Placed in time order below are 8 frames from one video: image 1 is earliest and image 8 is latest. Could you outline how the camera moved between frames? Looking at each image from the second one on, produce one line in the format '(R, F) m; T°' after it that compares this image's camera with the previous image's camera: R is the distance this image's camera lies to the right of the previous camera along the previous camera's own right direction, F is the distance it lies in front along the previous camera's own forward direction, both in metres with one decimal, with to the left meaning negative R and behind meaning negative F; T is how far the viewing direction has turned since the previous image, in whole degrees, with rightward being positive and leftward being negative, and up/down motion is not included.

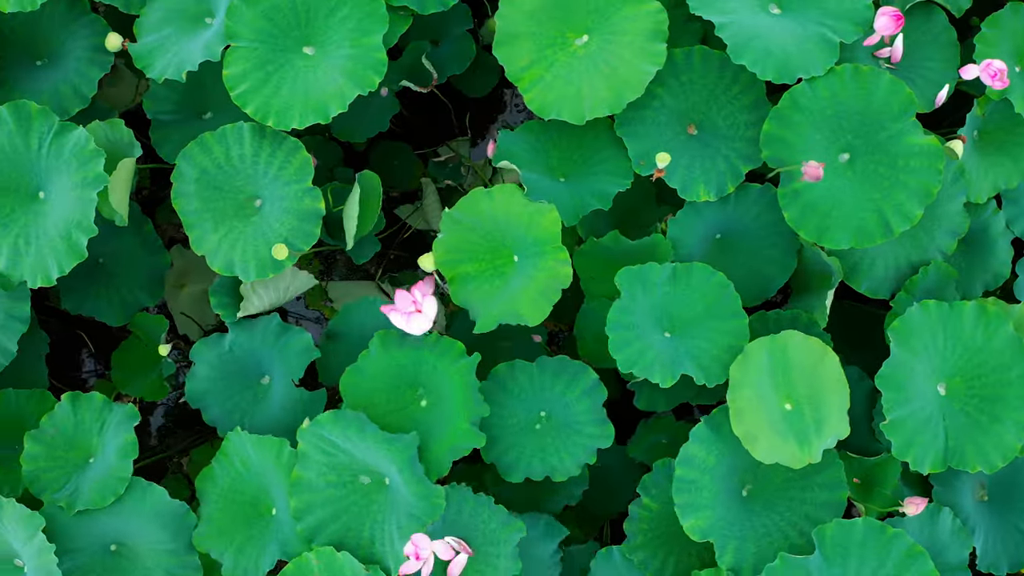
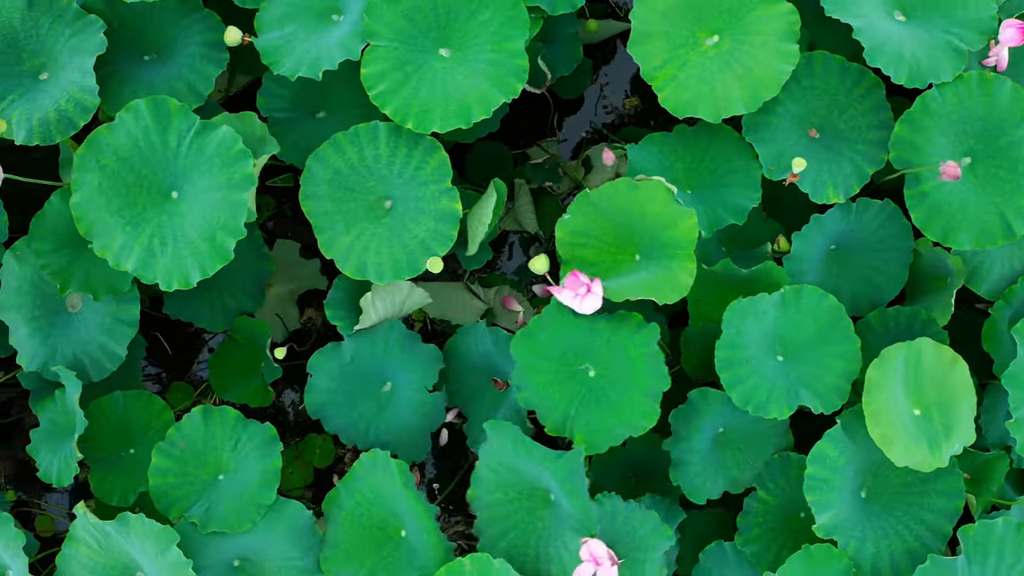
(-0.7, 0.0) m; +2°
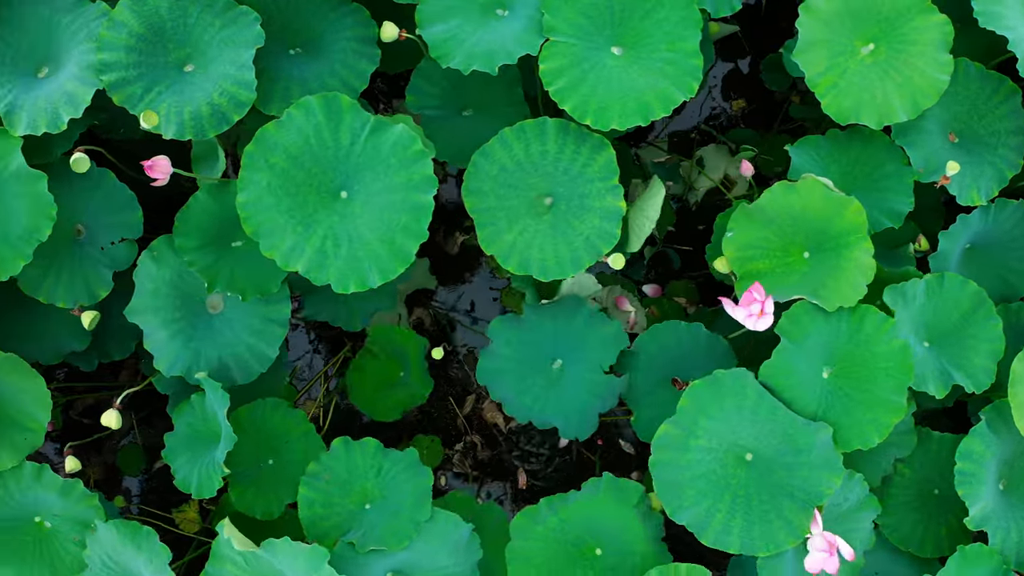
(-0.8, 0.0) m; +3°
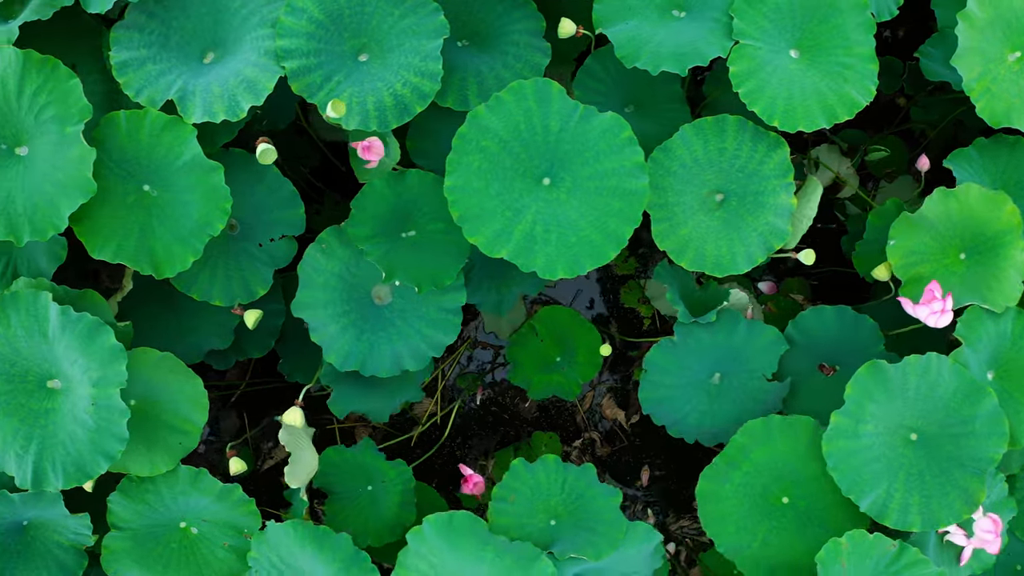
(-0.9, 0.0) m; +3°
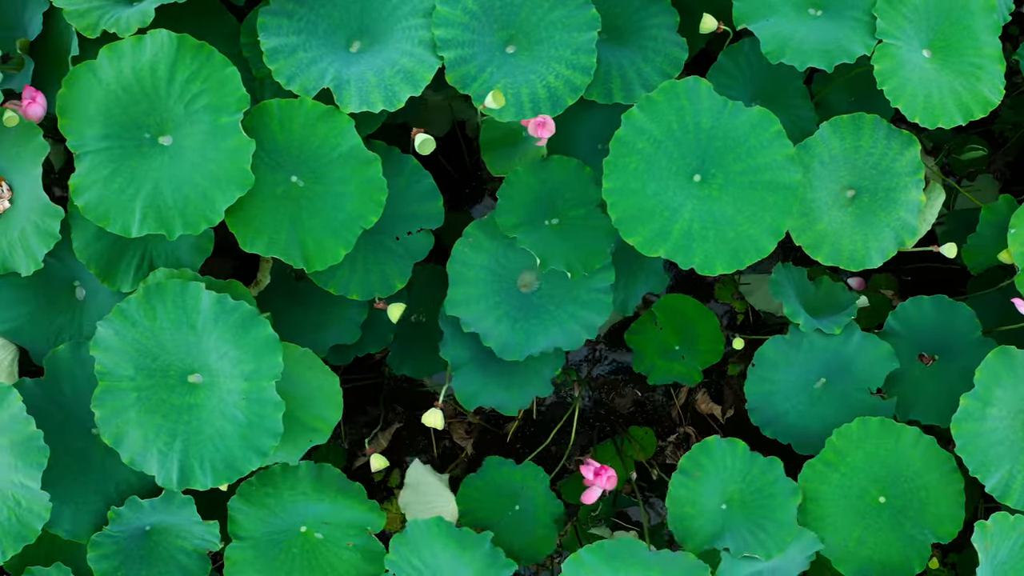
(-0.7, 0.0) m; +2°
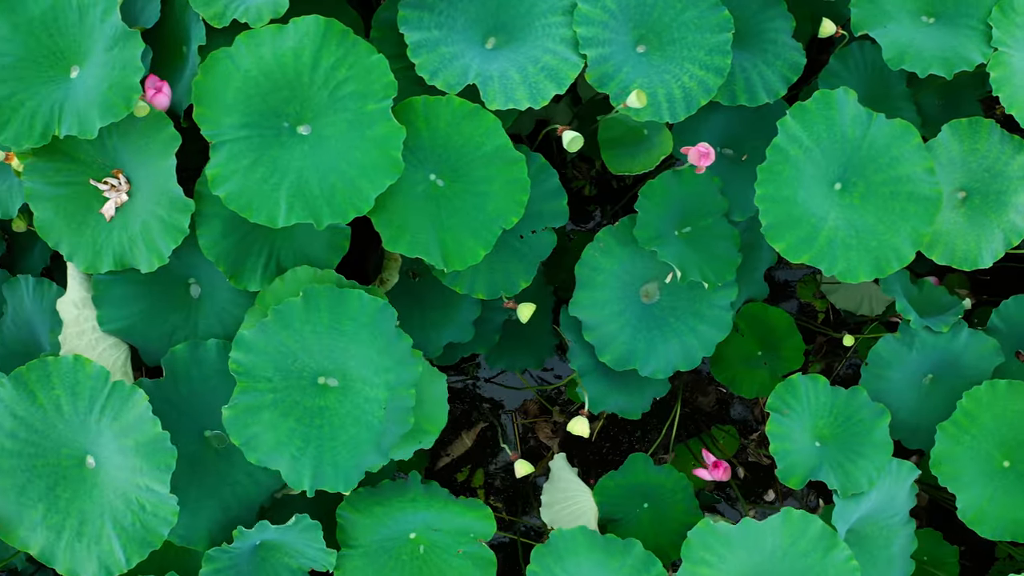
(-0.6, 0.0) m; +2°
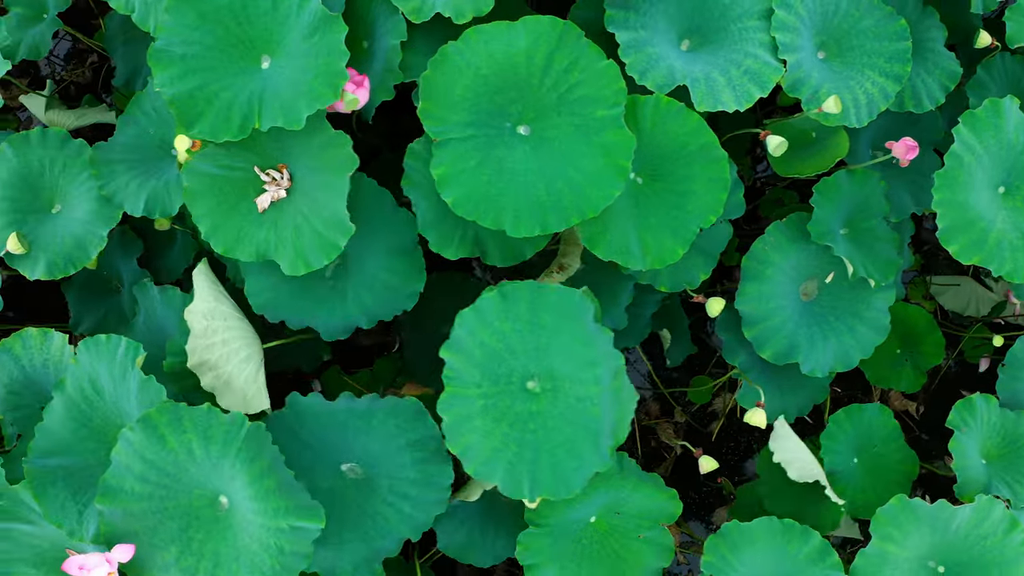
(-0.9, 0.0) m; +3°
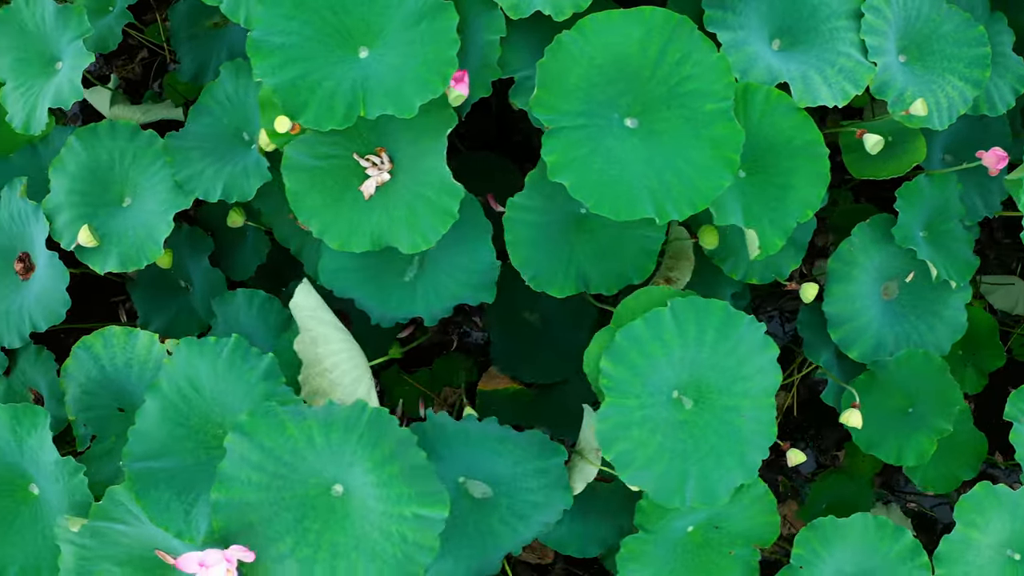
(-0.4, 0.0) m; +1°
